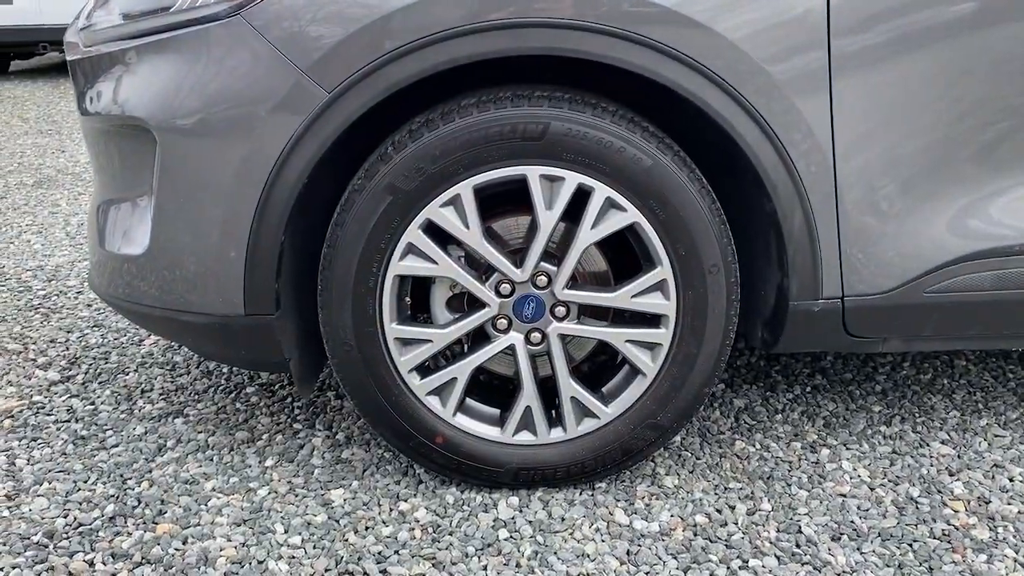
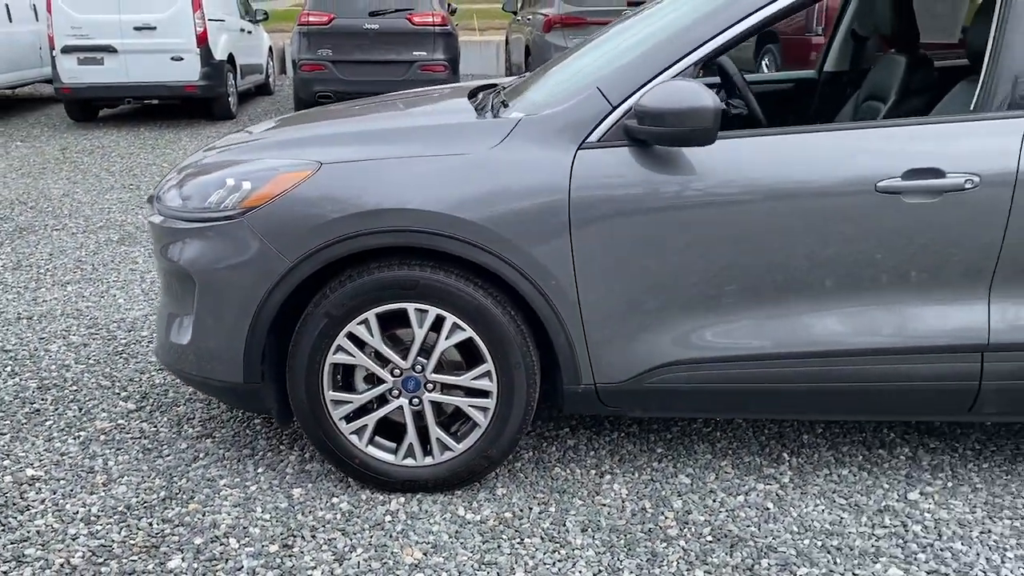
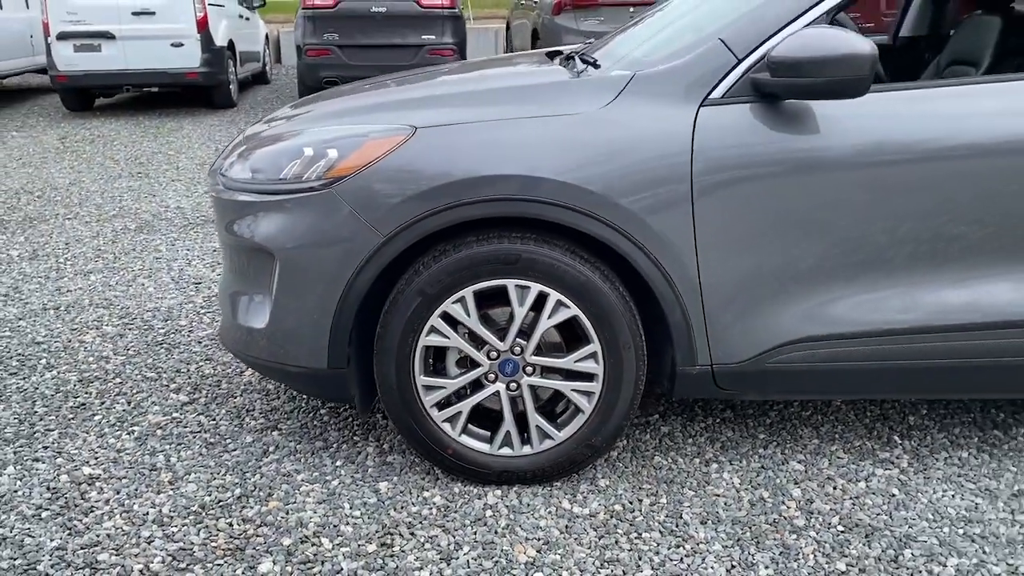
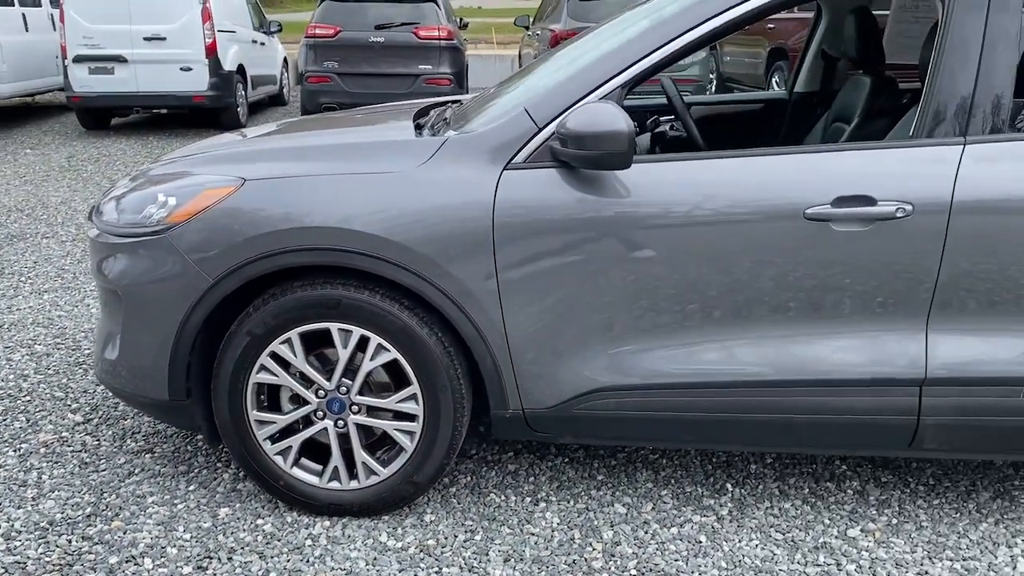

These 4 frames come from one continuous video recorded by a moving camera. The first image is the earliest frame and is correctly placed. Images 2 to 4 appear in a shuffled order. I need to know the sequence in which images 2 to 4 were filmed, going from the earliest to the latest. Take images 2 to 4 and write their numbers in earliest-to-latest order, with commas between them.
3, 2, 4
